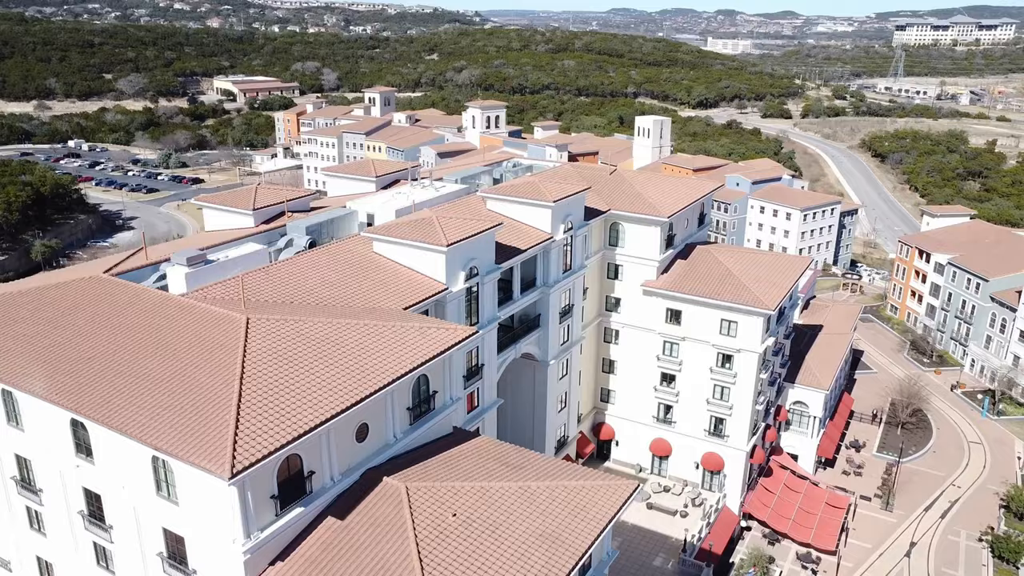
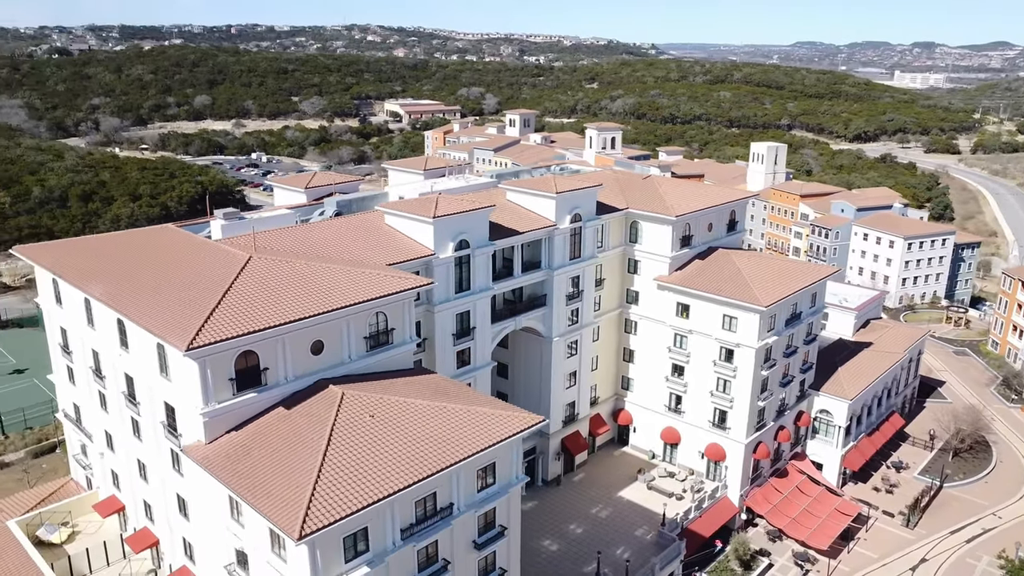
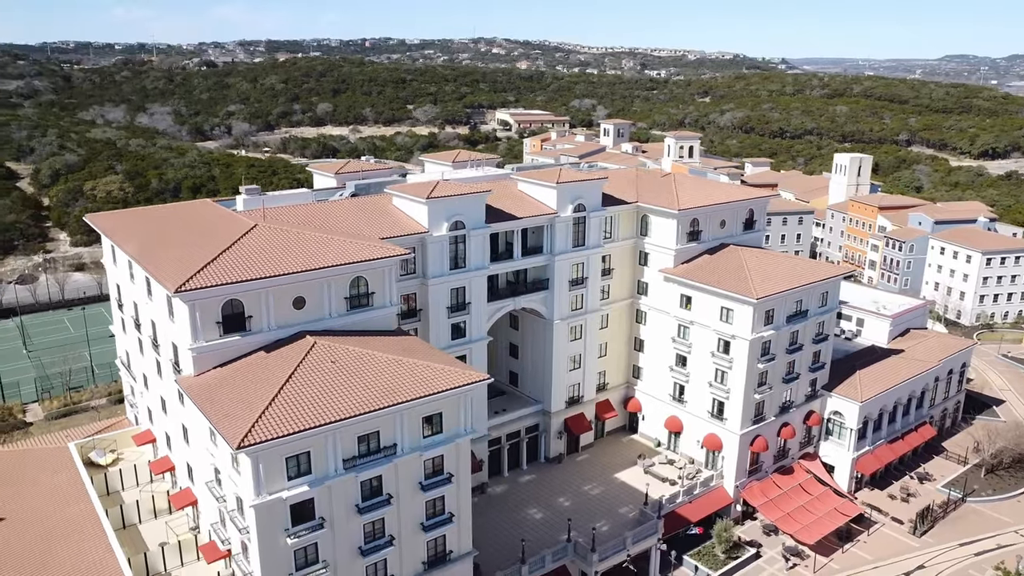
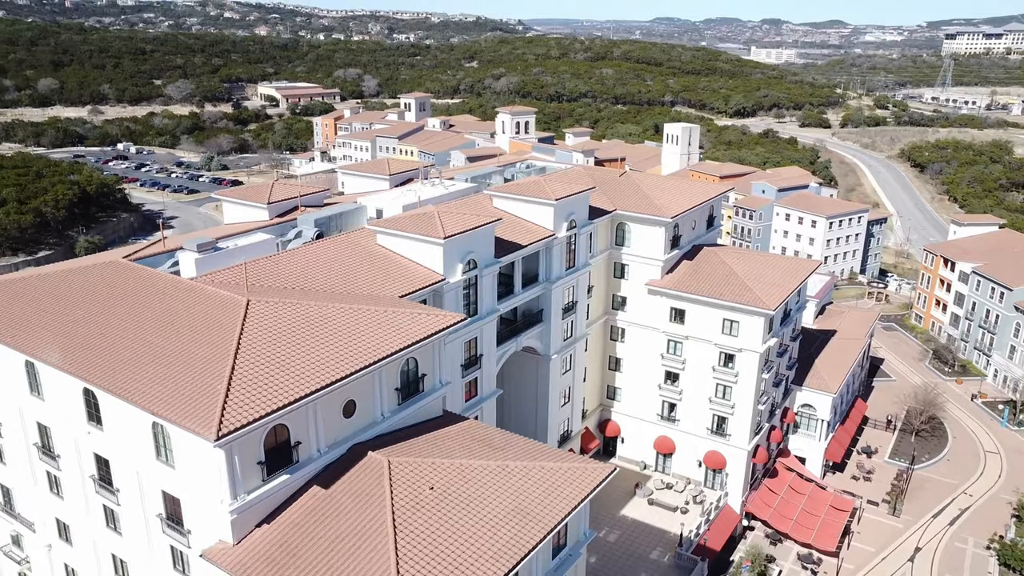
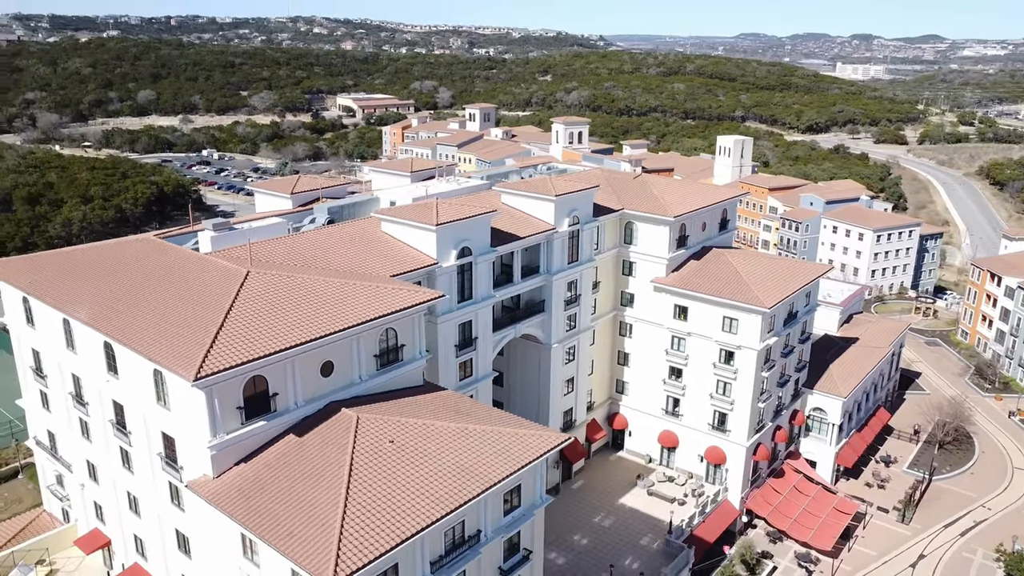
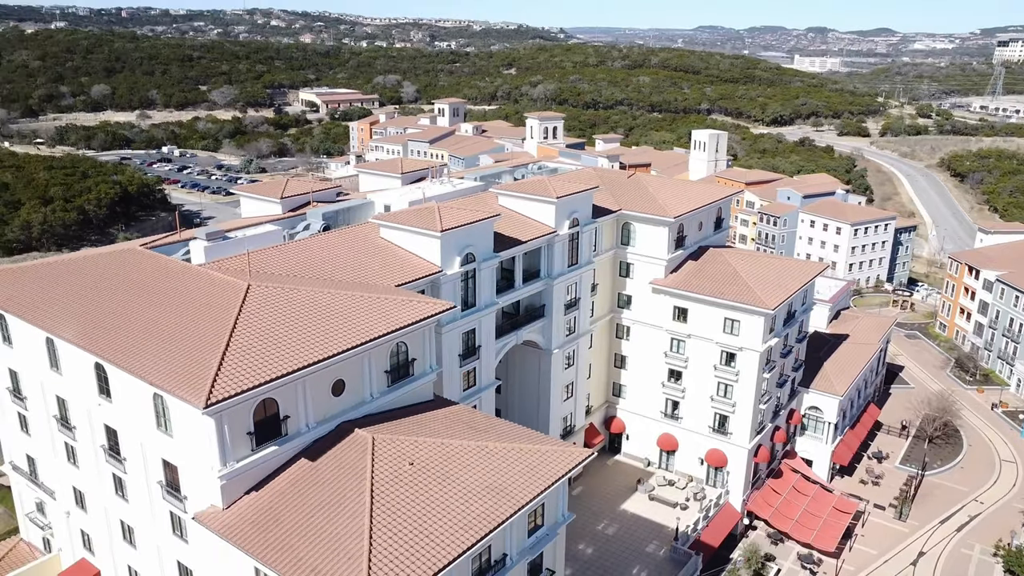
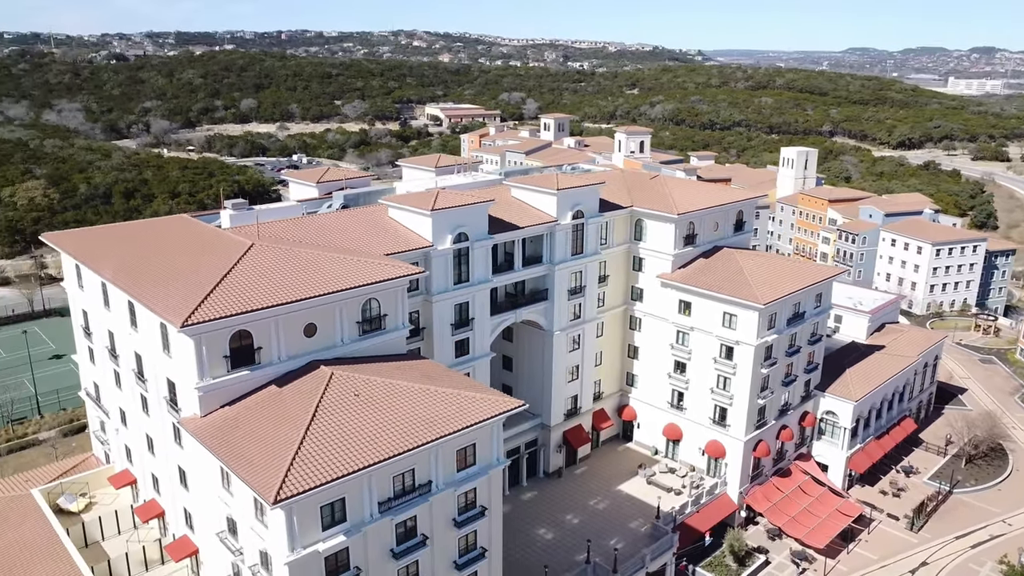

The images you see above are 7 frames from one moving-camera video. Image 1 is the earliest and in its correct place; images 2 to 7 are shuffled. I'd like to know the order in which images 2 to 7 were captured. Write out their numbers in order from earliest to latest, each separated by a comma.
4, 6, 5, 2, 7, 3
